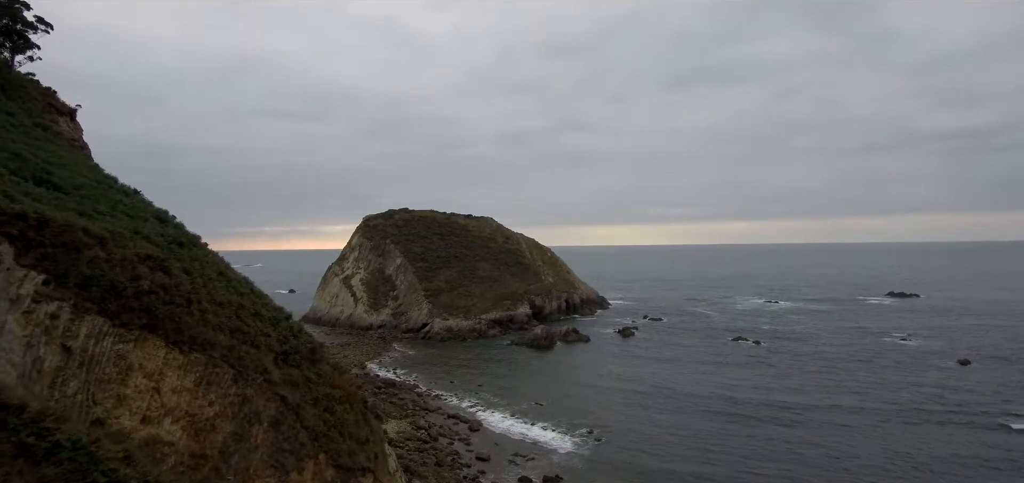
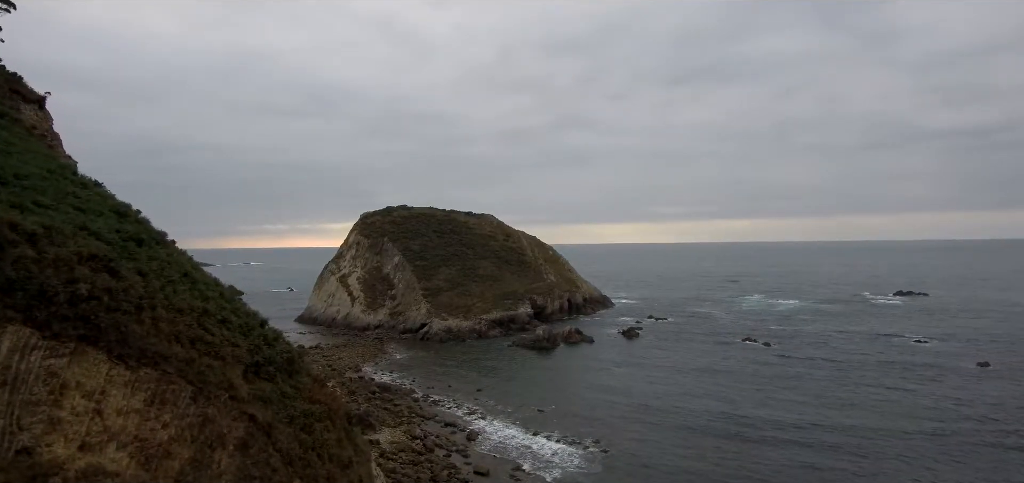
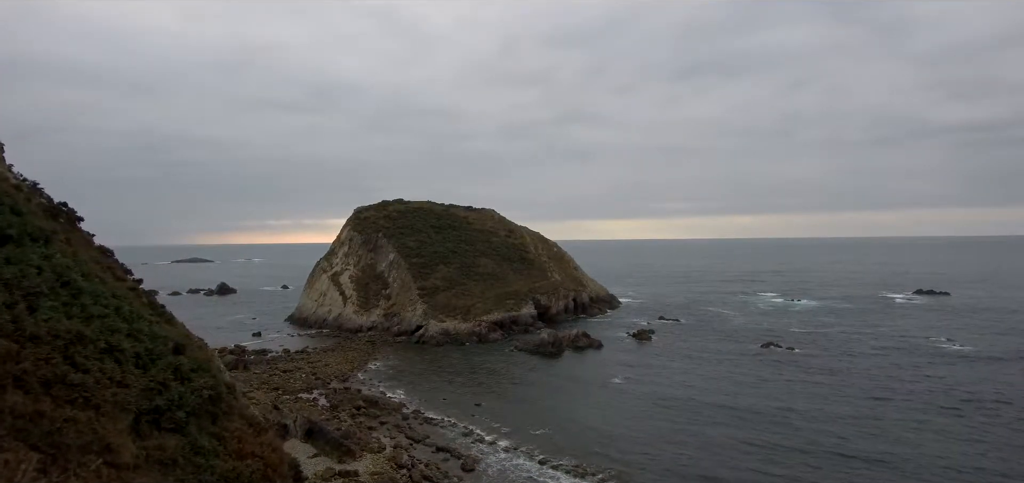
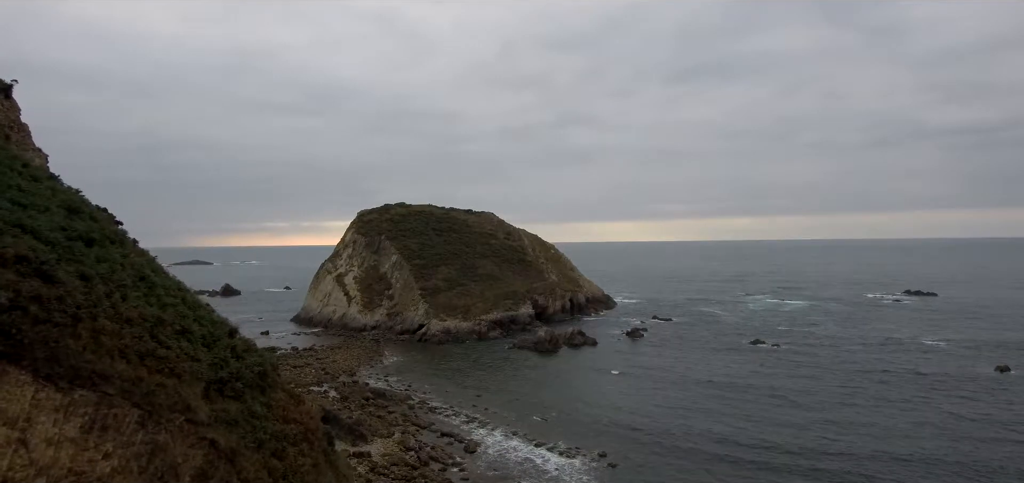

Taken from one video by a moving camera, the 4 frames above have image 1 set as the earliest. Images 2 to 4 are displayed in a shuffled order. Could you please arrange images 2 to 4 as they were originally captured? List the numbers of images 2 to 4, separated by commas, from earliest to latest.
2, 4, 3
